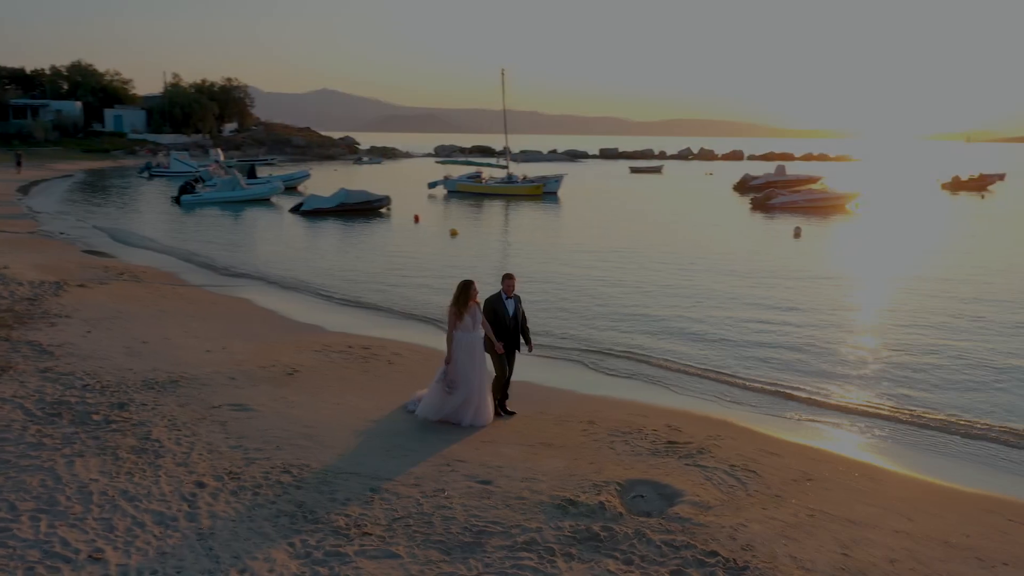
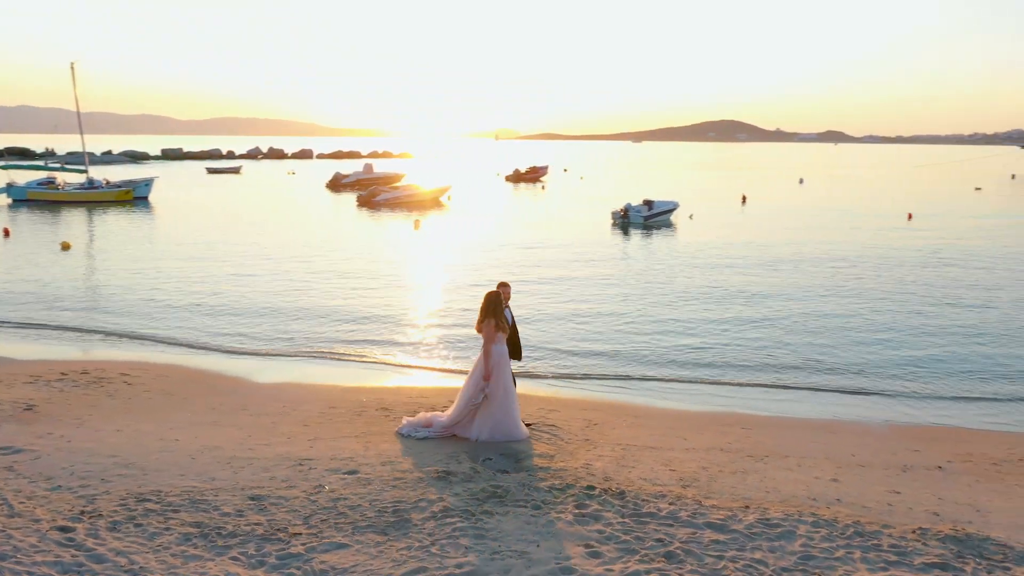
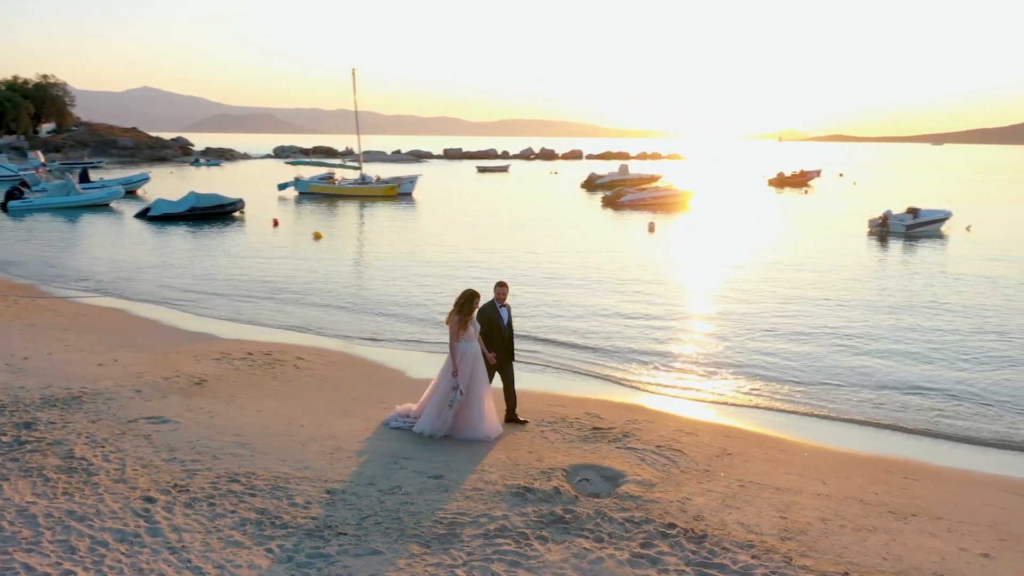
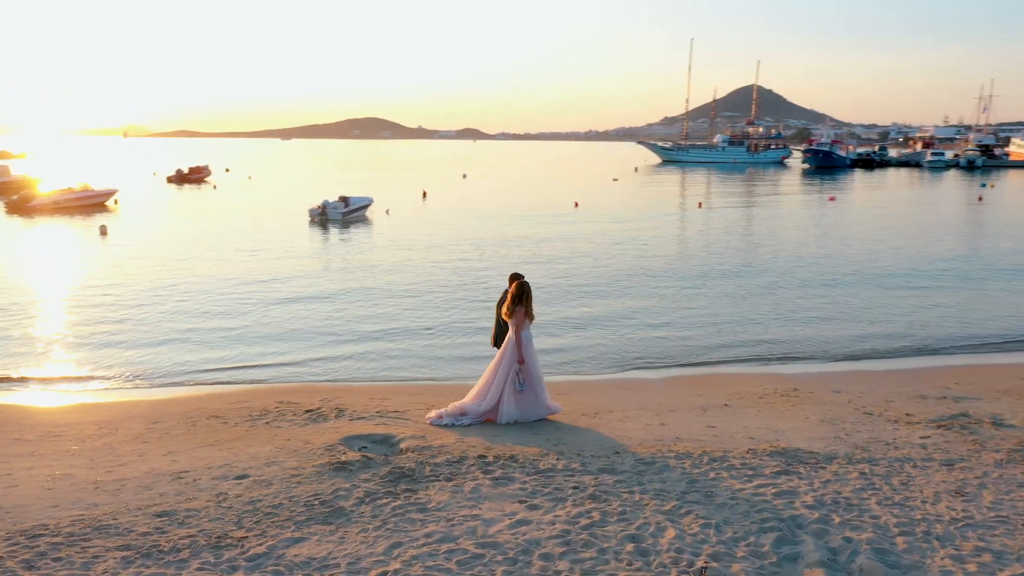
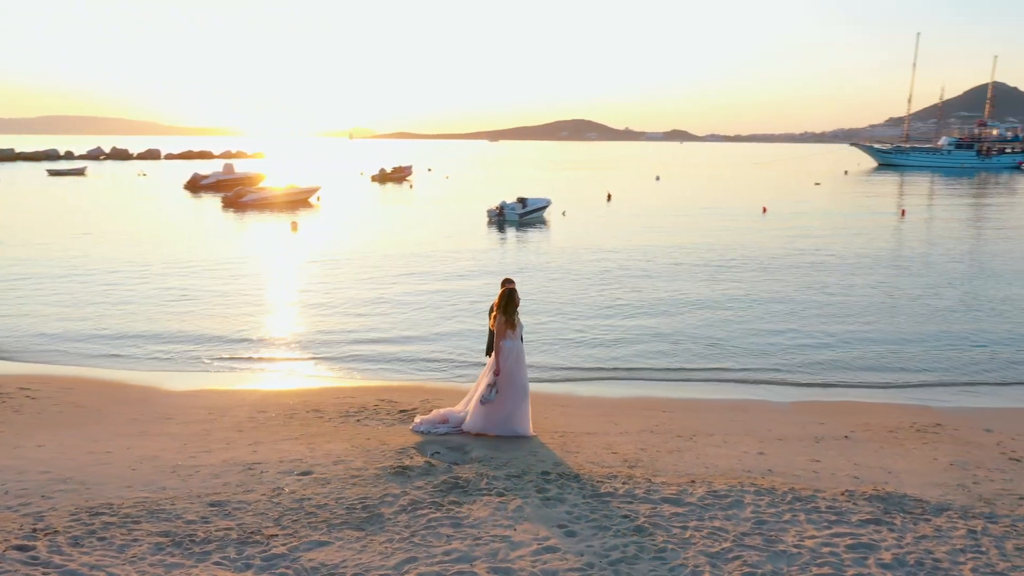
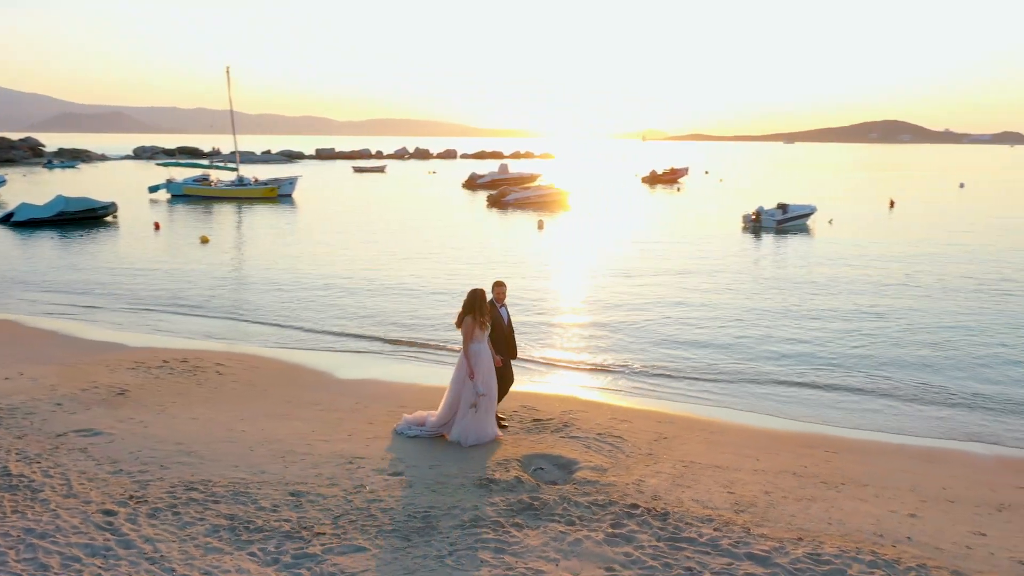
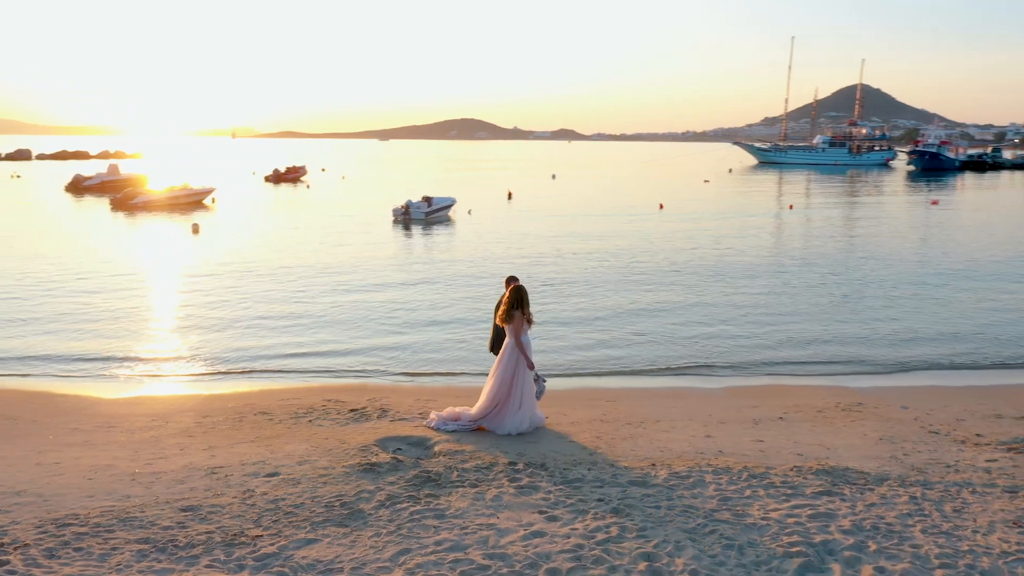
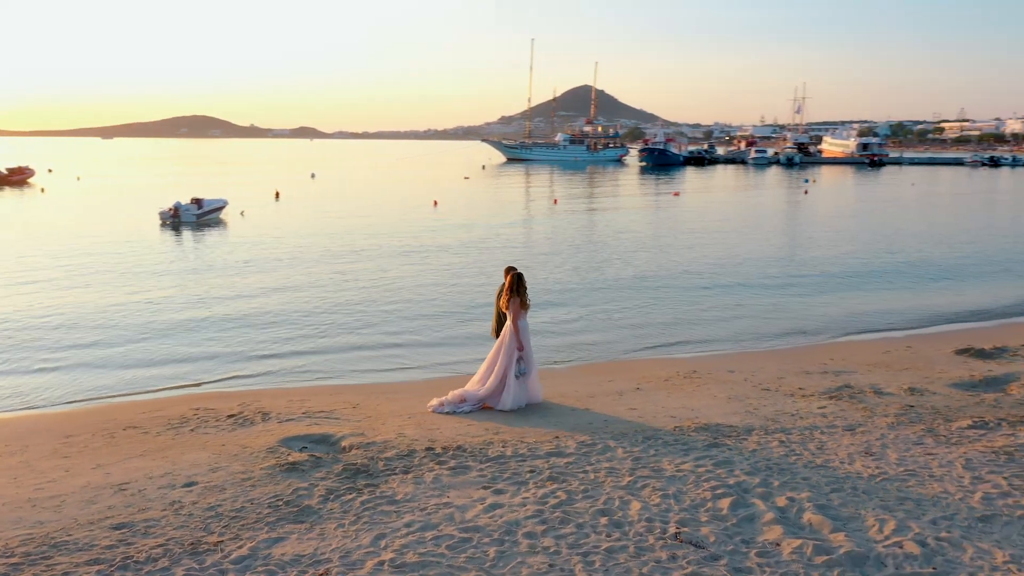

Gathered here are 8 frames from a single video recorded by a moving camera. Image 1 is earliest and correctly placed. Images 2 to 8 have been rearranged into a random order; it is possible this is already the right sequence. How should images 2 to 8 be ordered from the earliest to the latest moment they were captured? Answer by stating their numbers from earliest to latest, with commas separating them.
3, 6, 2, 5, 7, 4, 8
